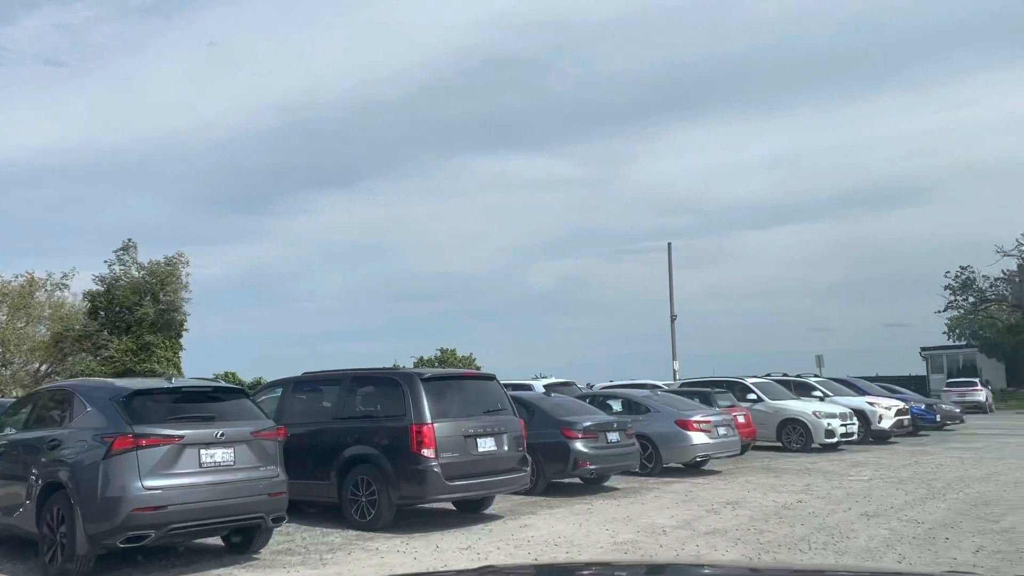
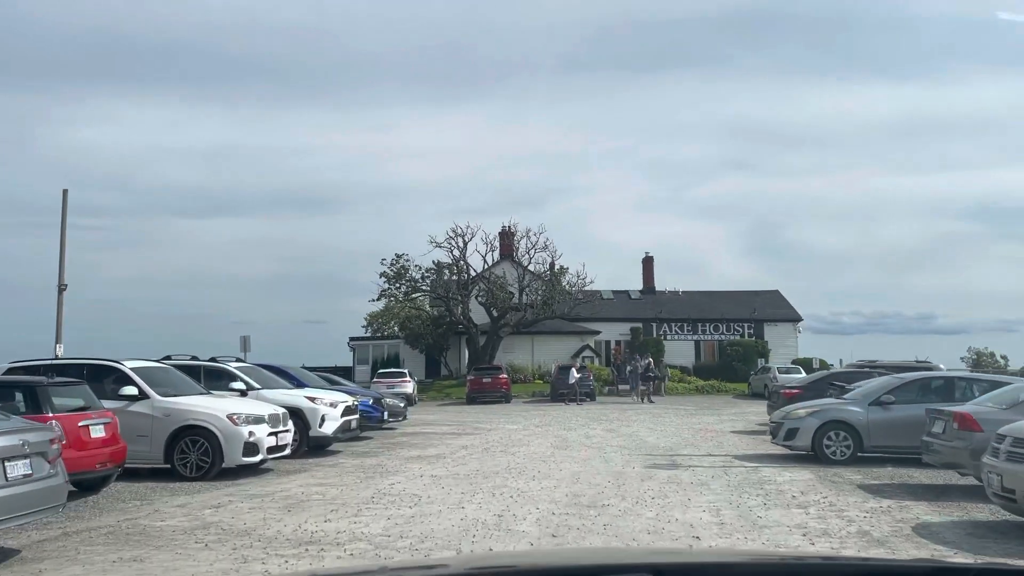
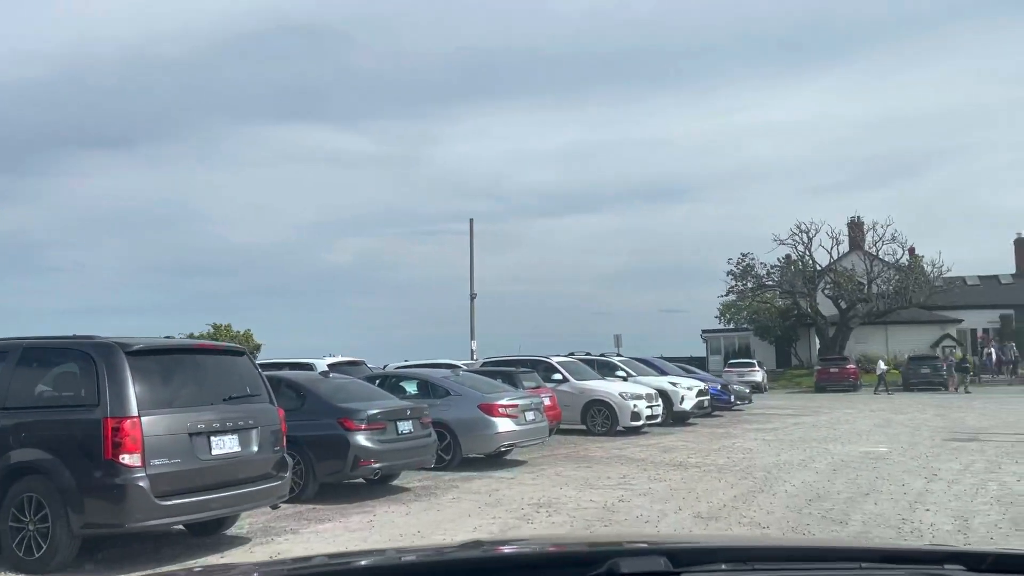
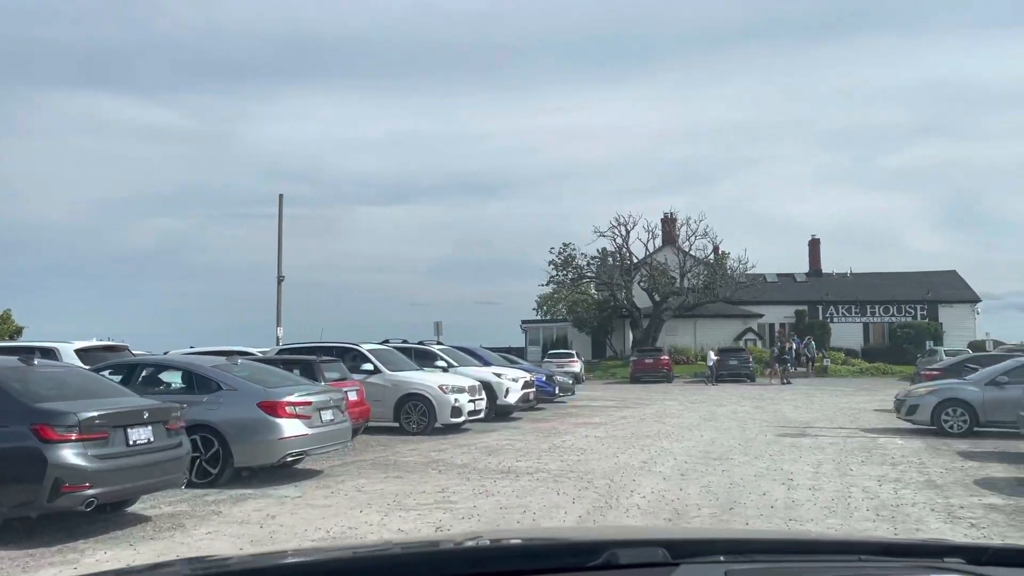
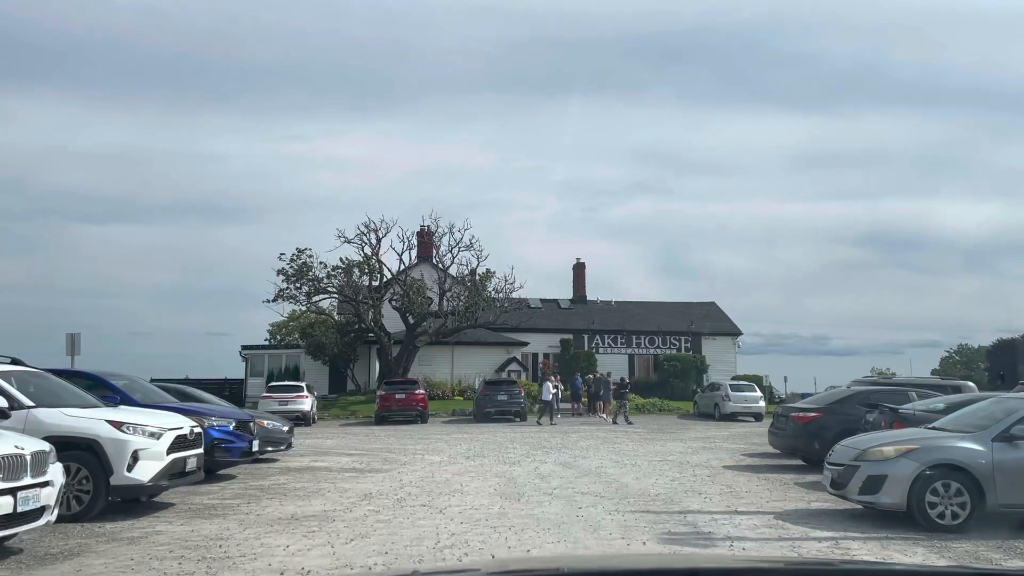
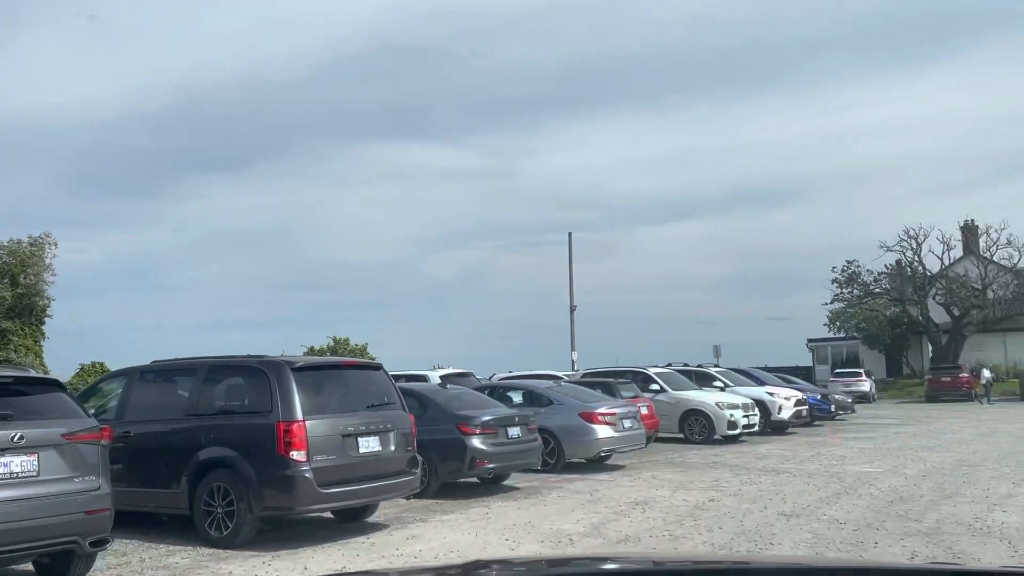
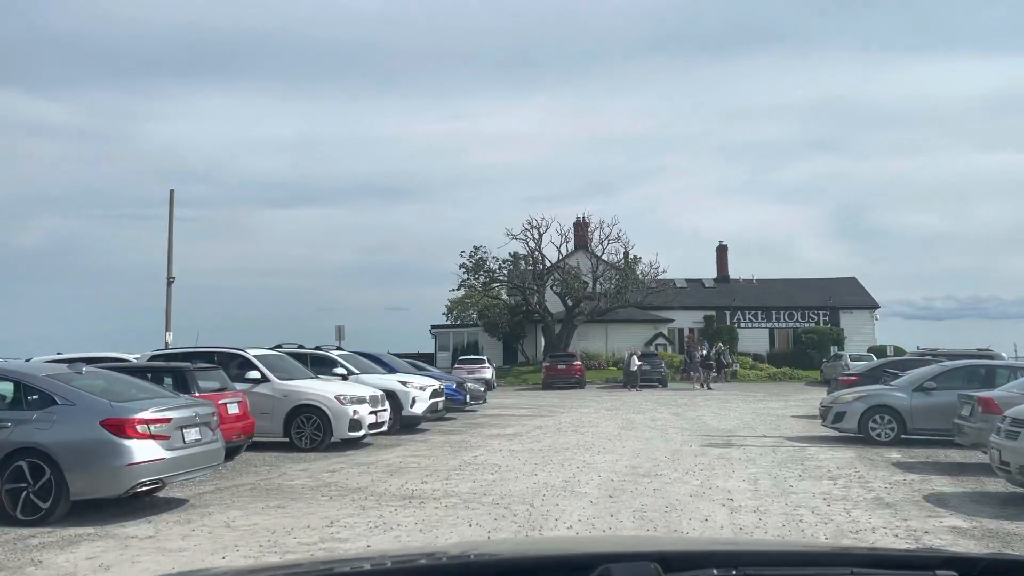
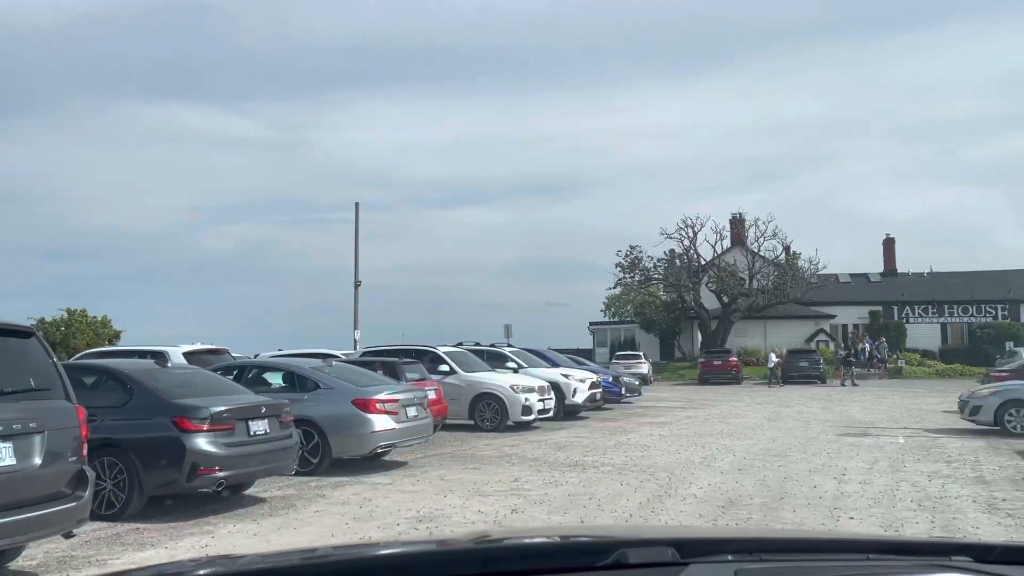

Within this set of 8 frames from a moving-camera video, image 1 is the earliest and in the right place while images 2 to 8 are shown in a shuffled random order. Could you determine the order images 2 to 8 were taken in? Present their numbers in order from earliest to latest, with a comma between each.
6, 3, 8, 4, 7, 2, 5
